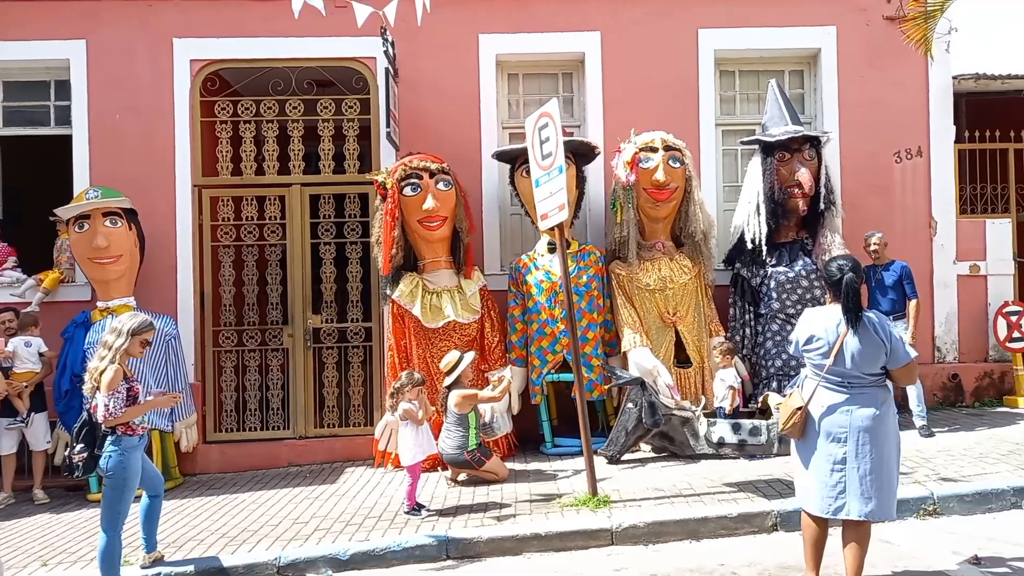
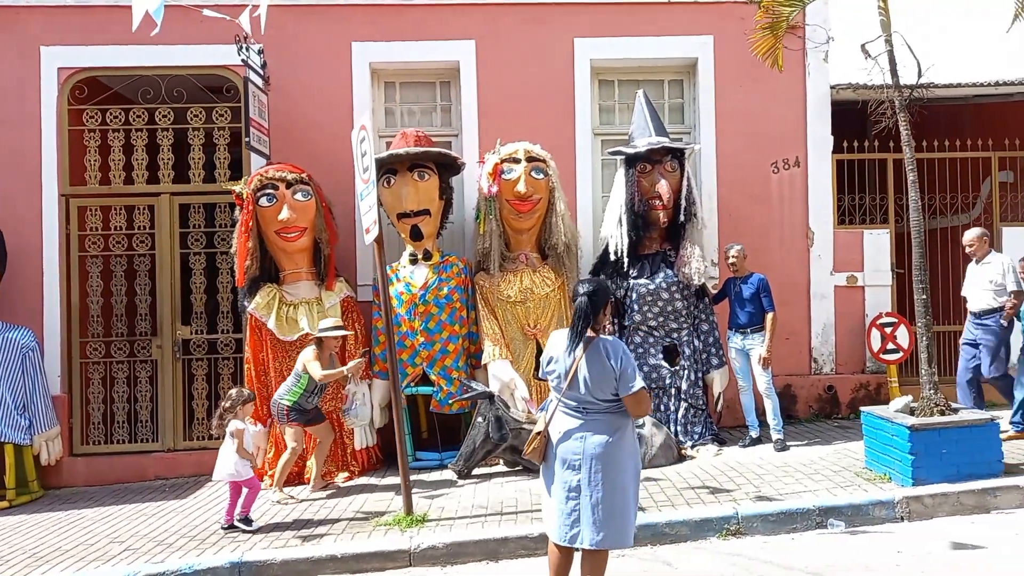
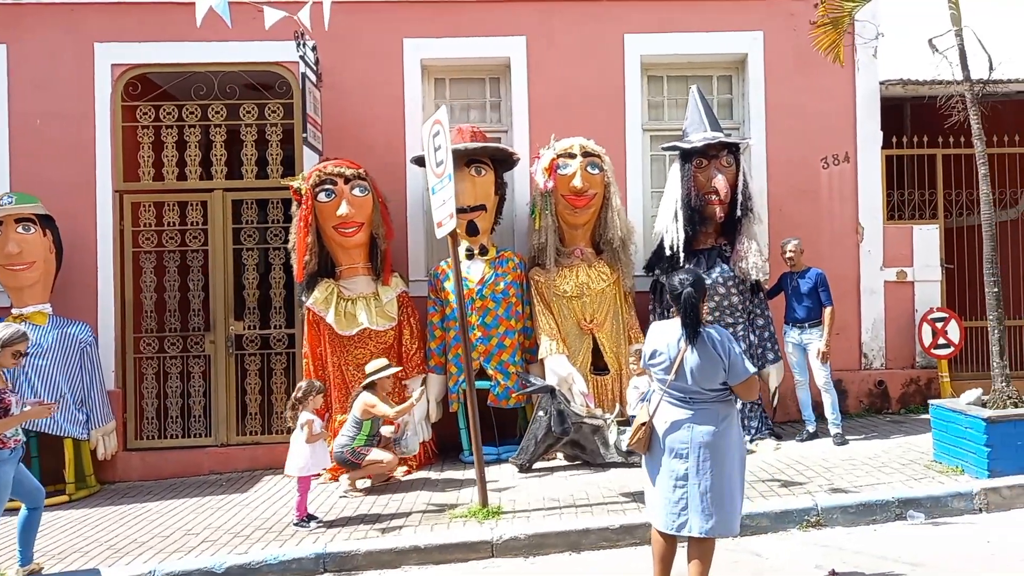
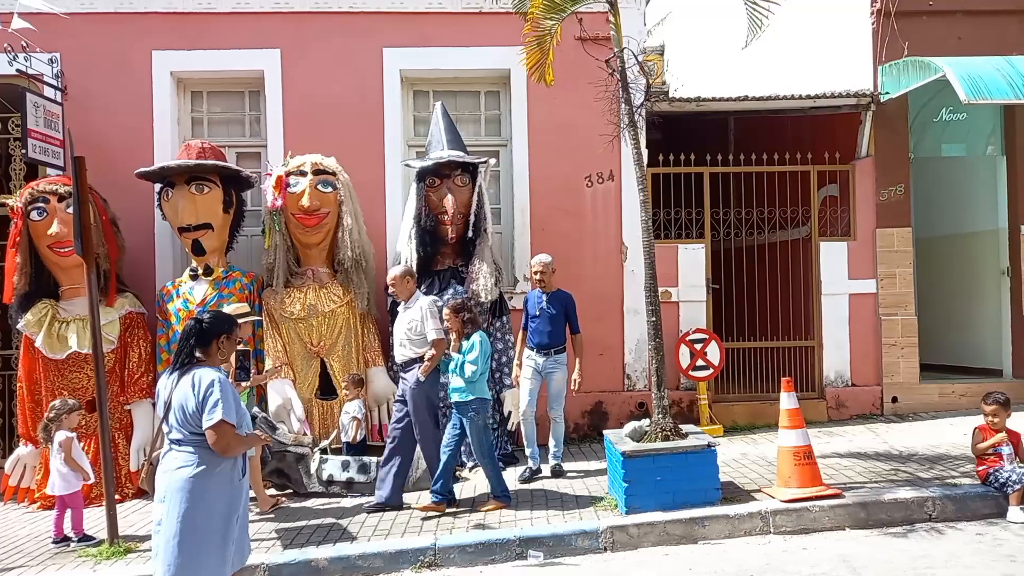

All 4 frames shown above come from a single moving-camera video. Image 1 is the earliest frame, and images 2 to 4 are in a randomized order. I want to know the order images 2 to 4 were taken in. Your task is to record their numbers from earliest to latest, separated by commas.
3, 2, 4
